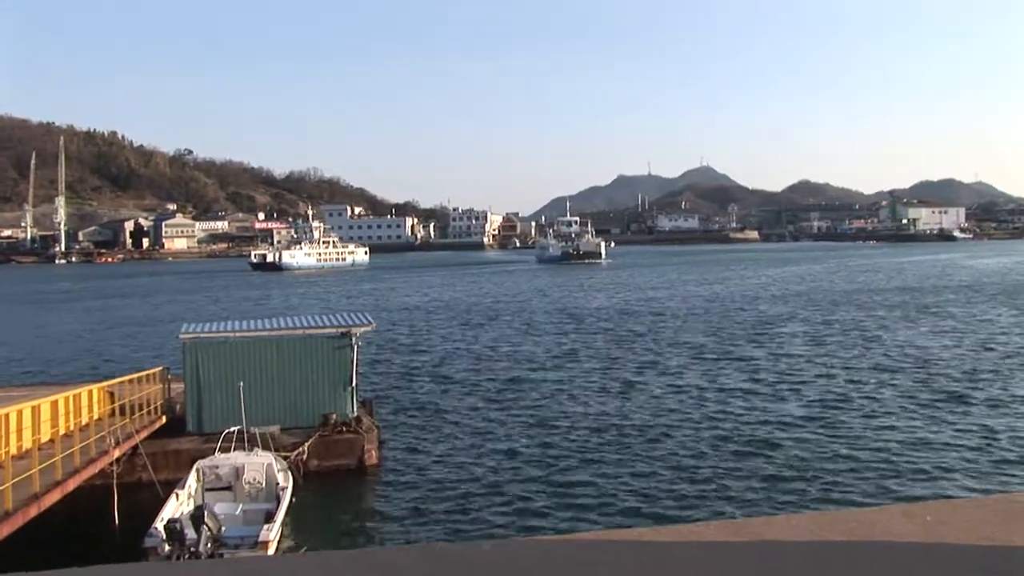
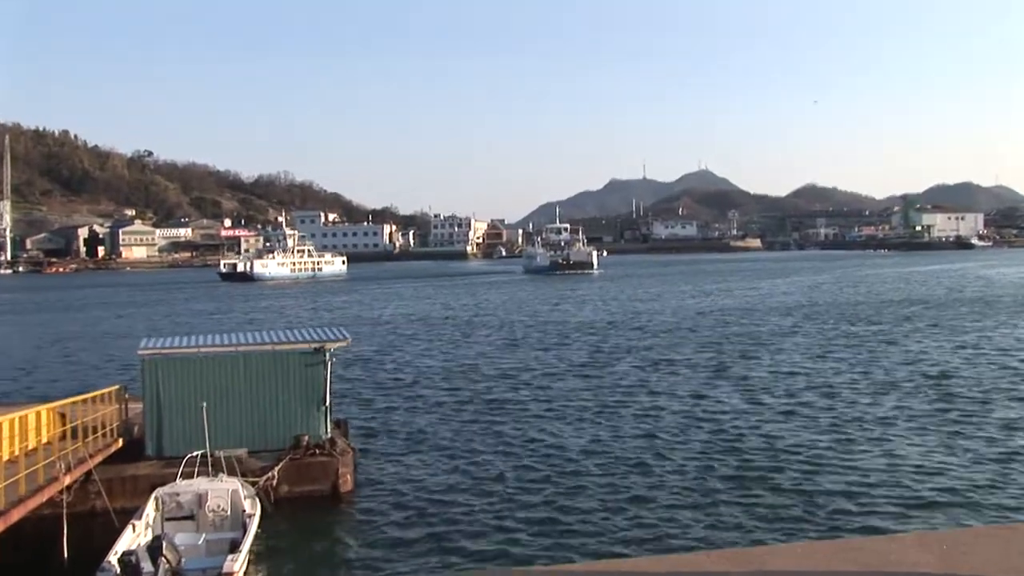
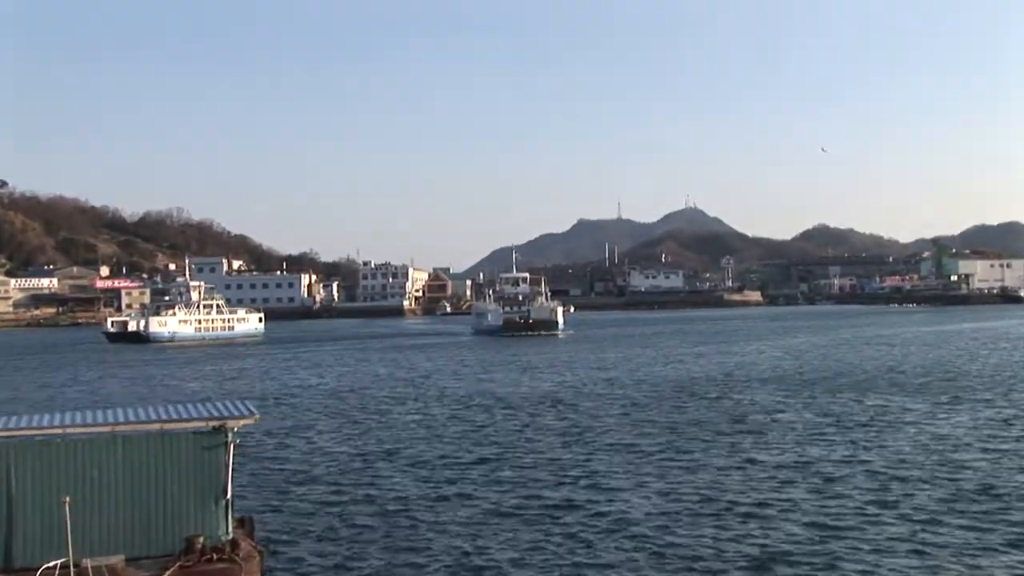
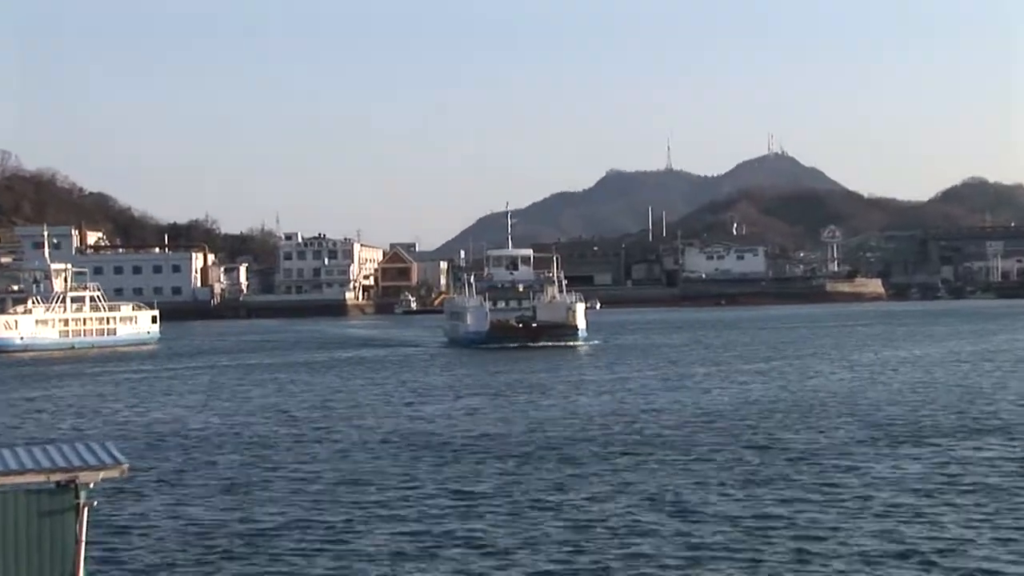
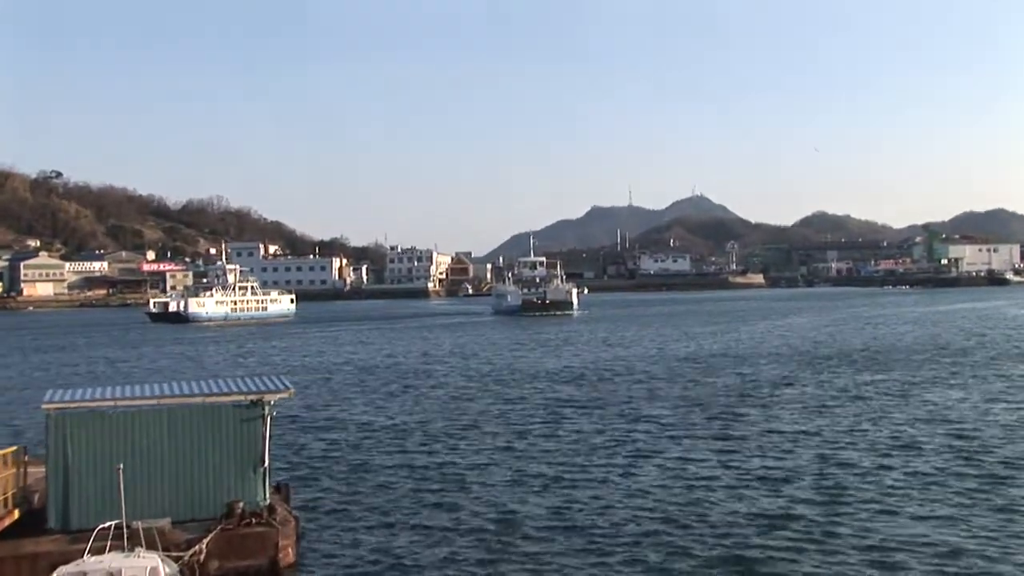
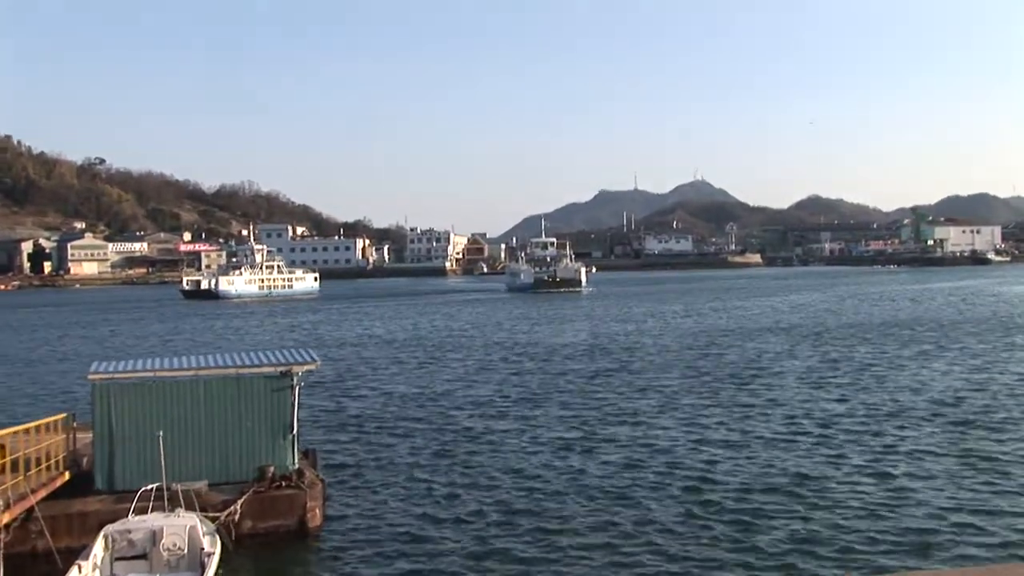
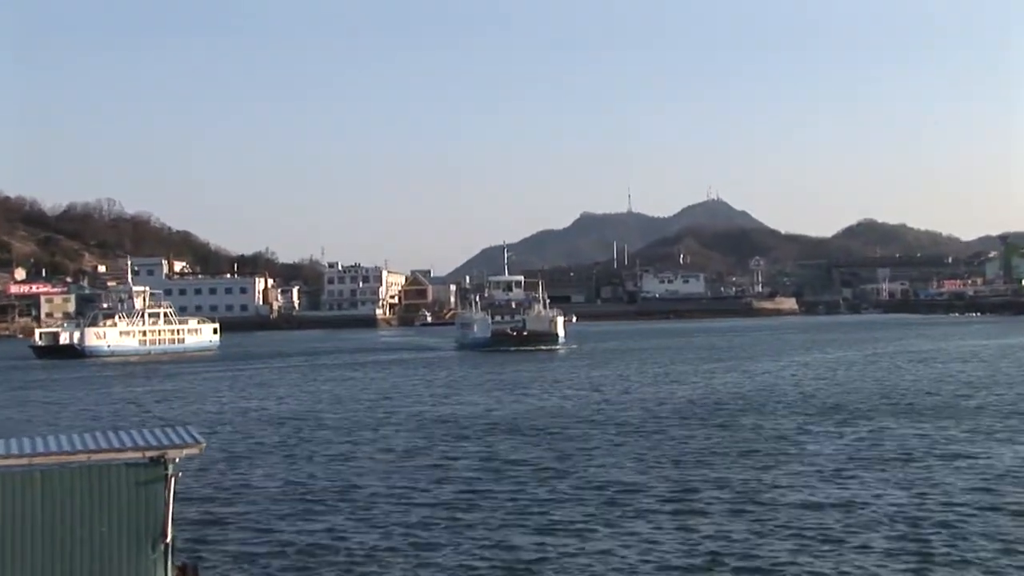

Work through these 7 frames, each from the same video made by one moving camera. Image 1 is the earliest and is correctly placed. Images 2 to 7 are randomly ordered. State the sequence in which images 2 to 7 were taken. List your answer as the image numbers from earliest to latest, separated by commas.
2, 6, 5, 3, 7, 4
